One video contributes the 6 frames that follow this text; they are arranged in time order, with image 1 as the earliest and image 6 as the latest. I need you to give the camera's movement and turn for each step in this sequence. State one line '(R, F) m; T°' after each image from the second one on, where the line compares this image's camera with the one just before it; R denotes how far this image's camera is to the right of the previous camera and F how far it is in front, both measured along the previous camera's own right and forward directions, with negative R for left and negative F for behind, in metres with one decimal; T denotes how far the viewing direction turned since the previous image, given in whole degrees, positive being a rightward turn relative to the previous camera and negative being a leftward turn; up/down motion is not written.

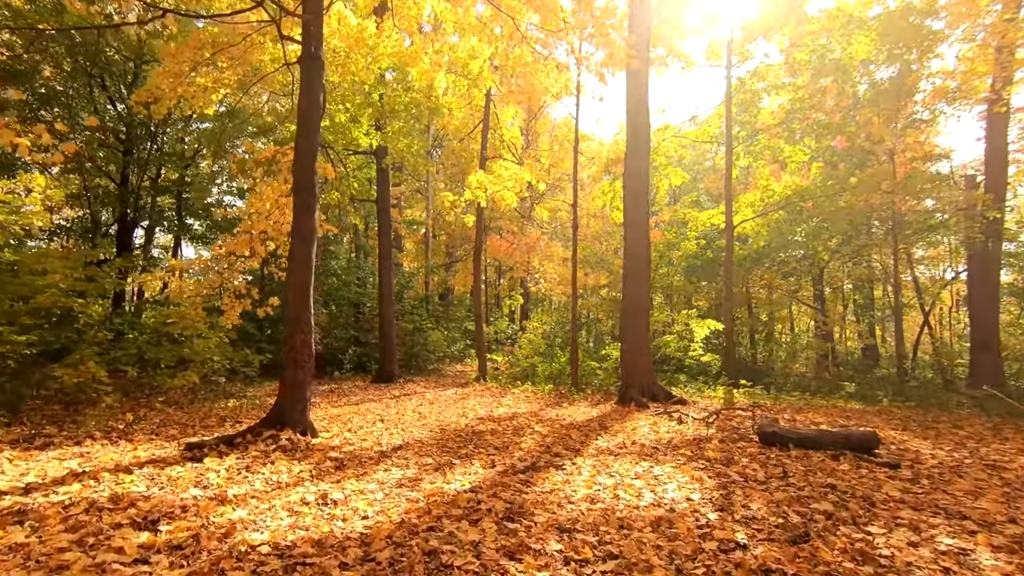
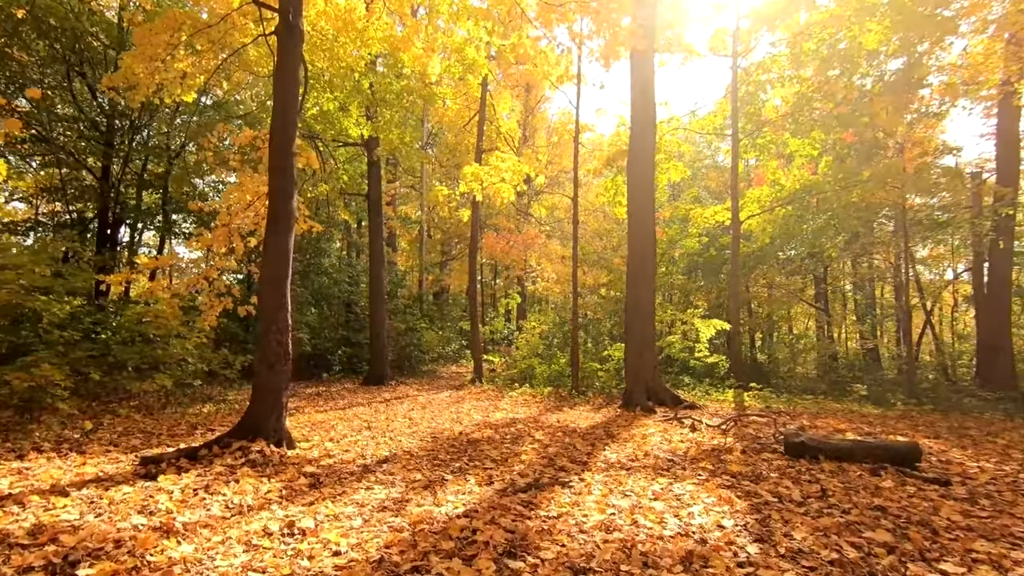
(0.0, +0.6) m; 0°
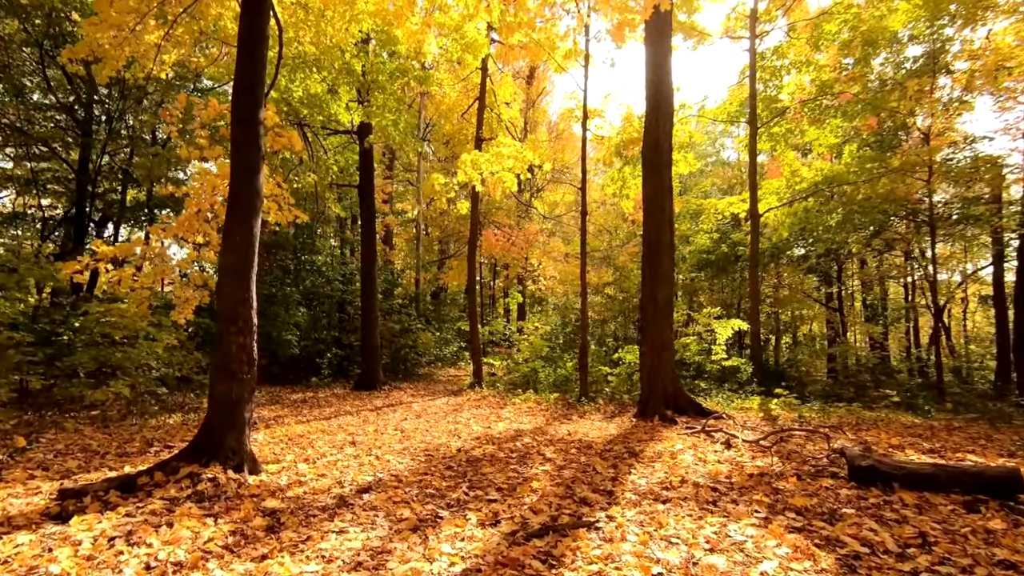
(-0.1, +0.8) m; 0°
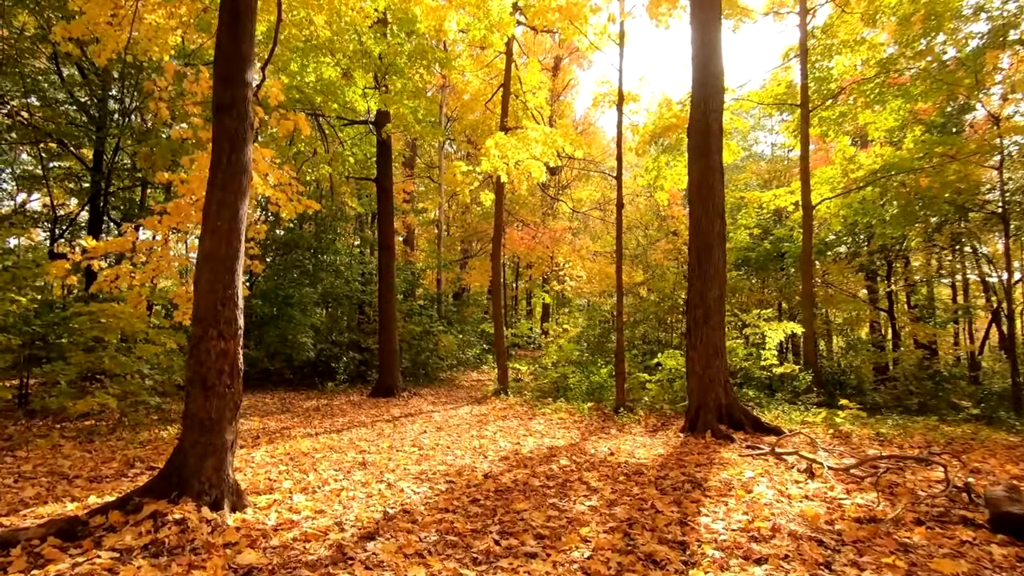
(-0.1, +0.8) m; -2°
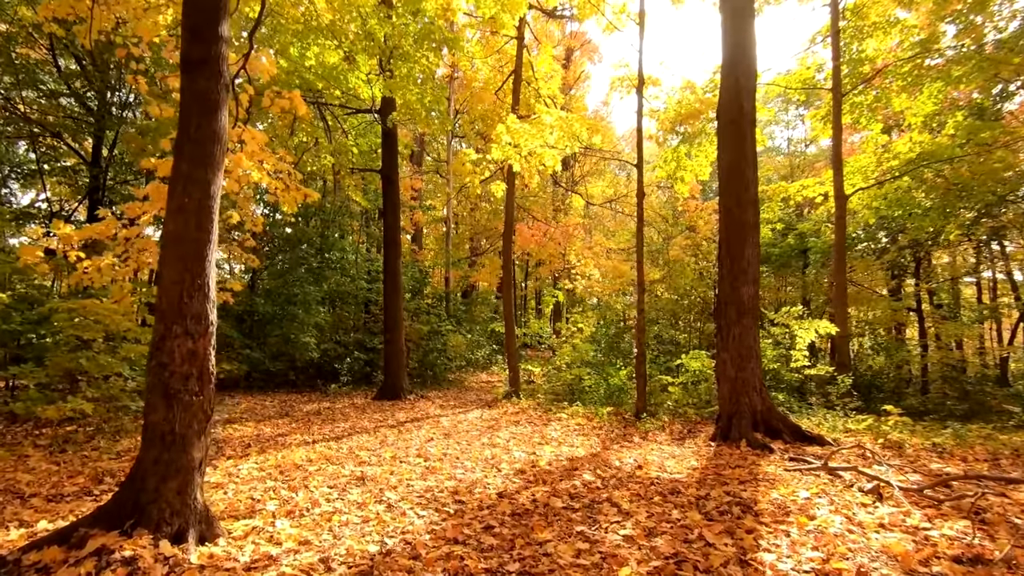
(-0.1, +0.6) m; -1°
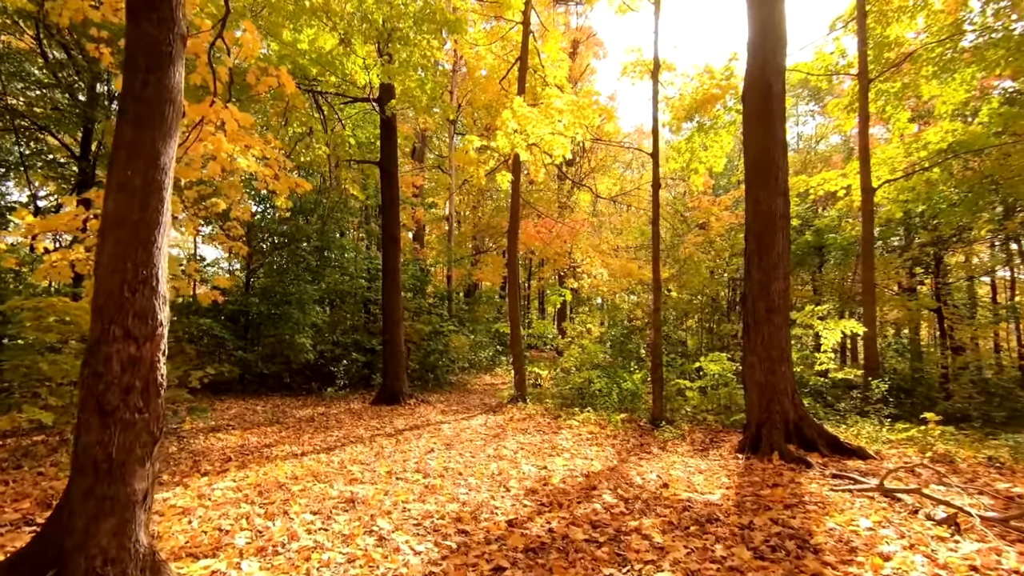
(-0.1, +0.6) m; 0°
